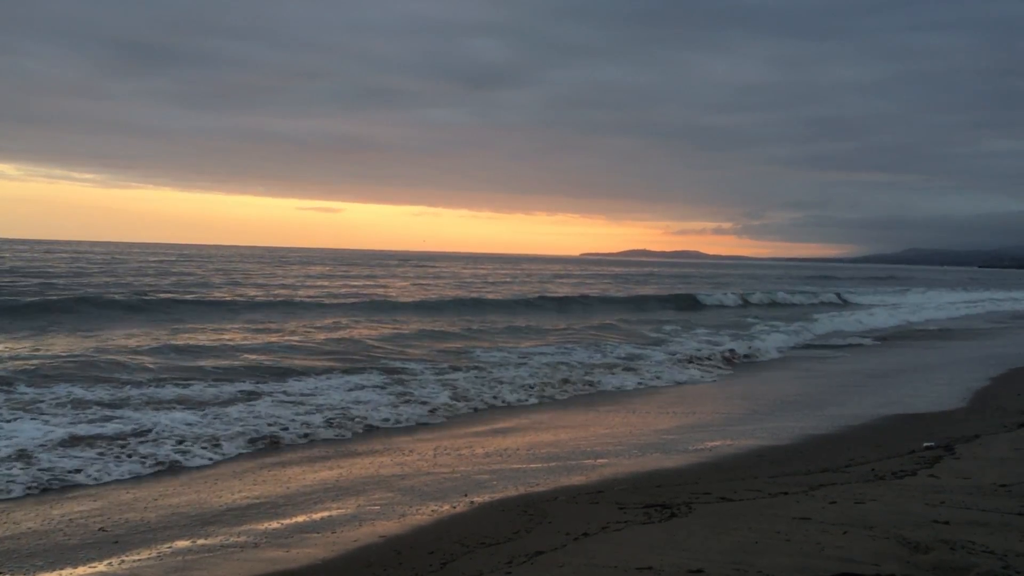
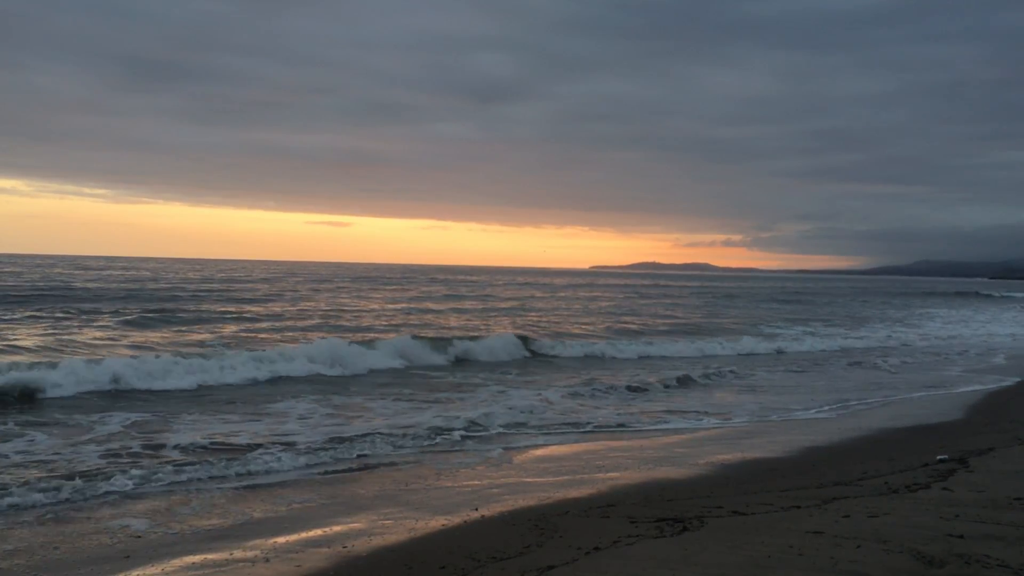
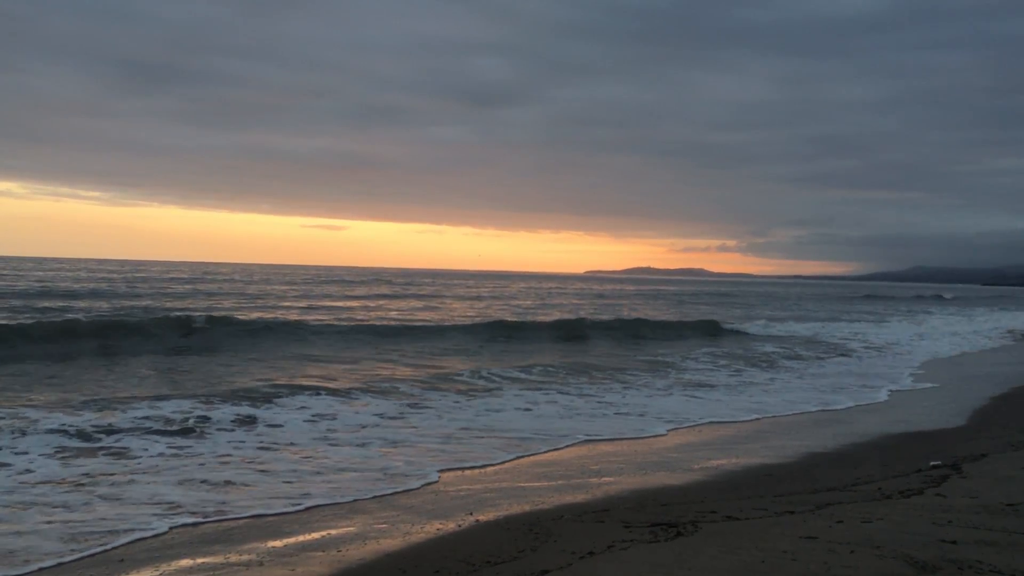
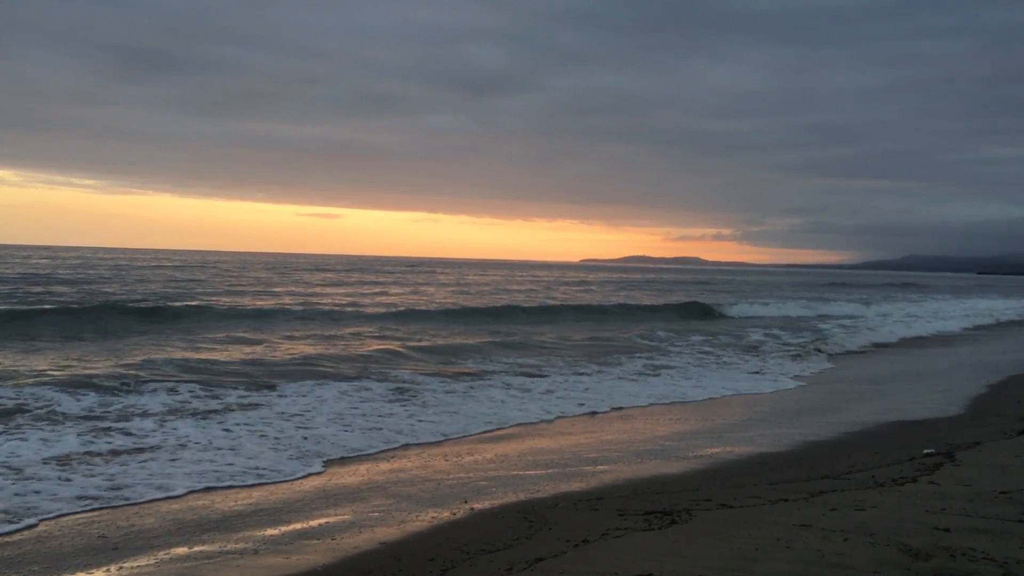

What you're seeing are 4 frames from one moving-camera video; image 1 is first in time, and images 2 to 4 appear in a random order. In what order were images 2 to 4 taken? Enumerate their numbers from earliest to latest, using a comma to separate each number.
4, 3, 2
